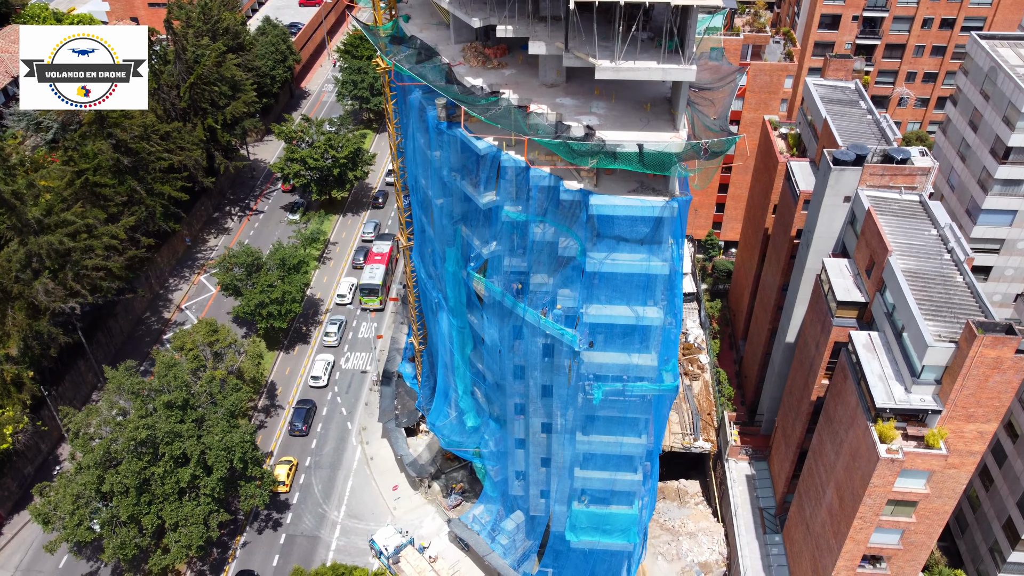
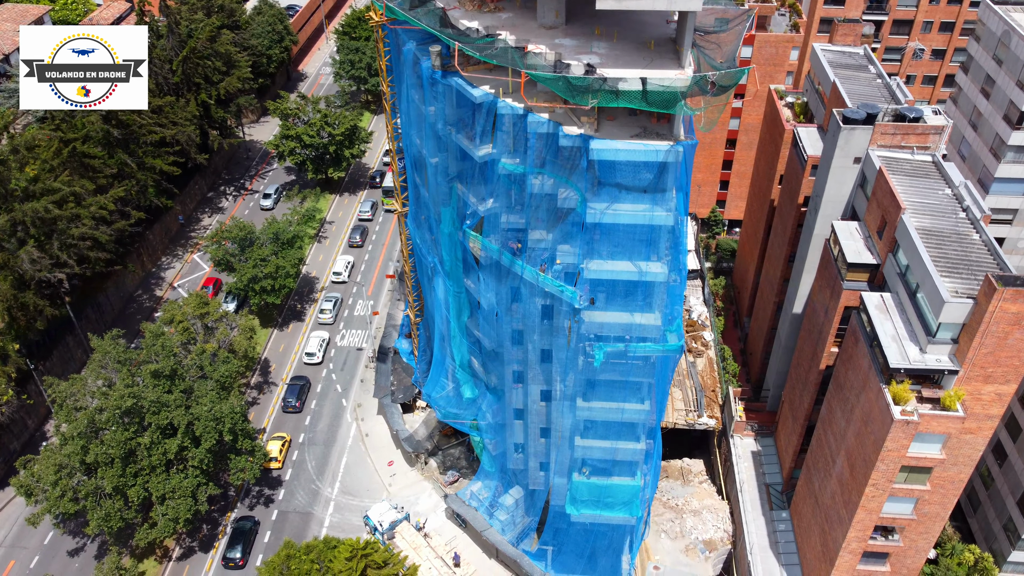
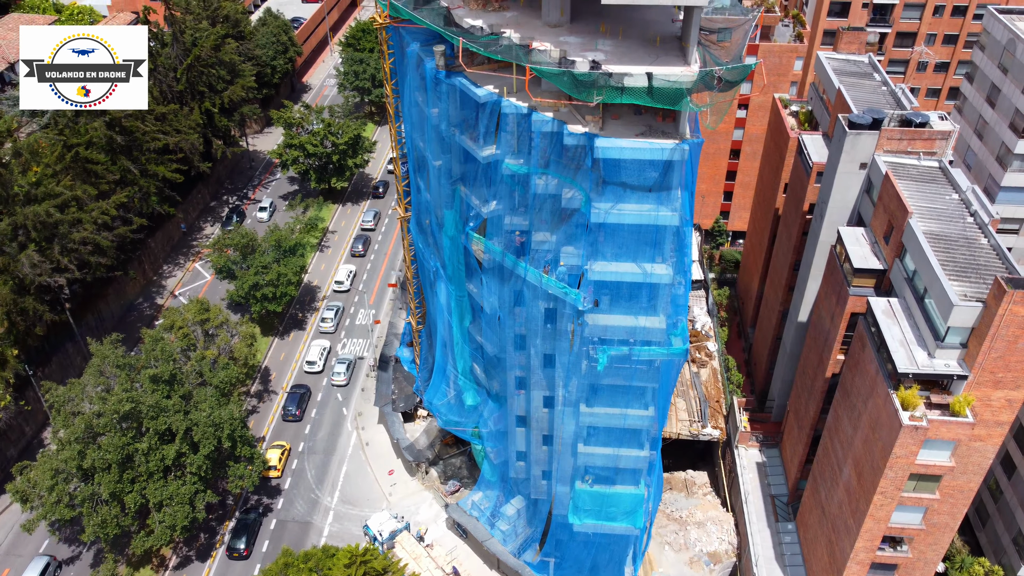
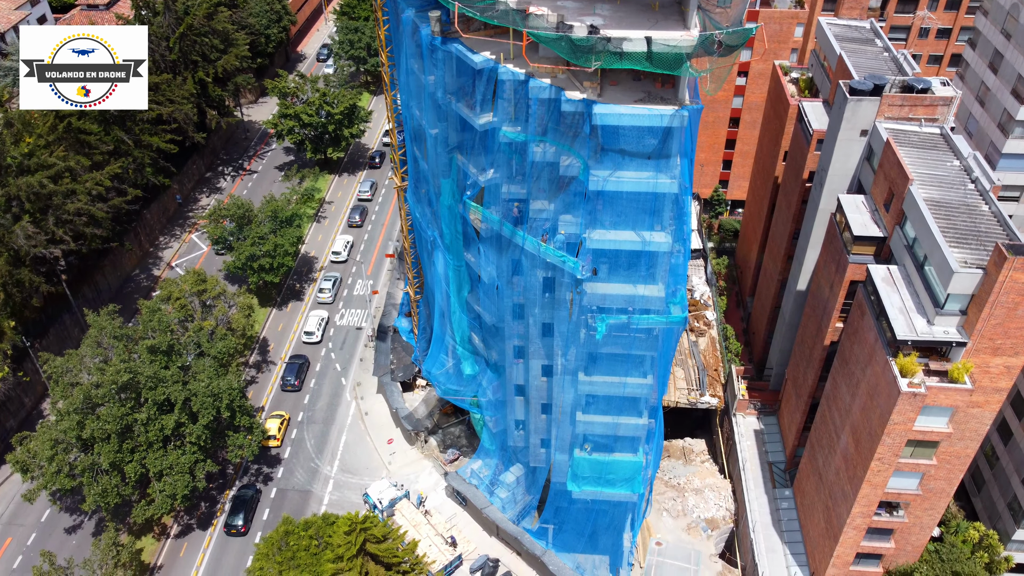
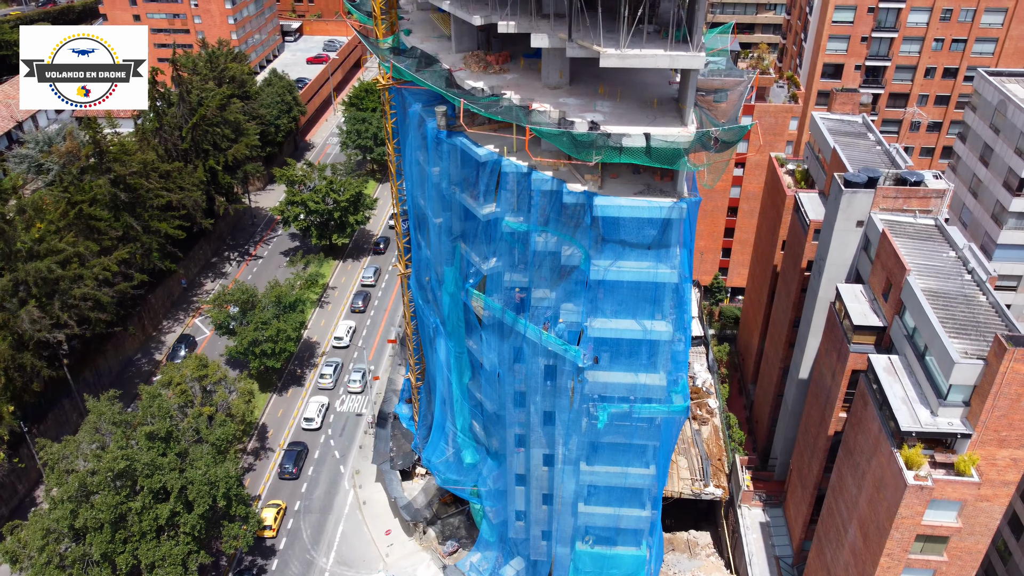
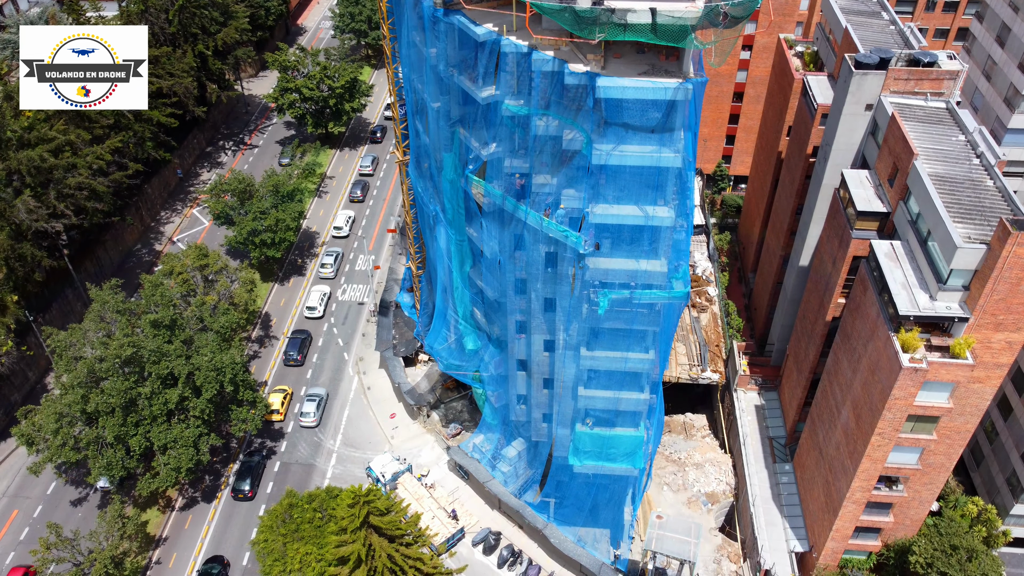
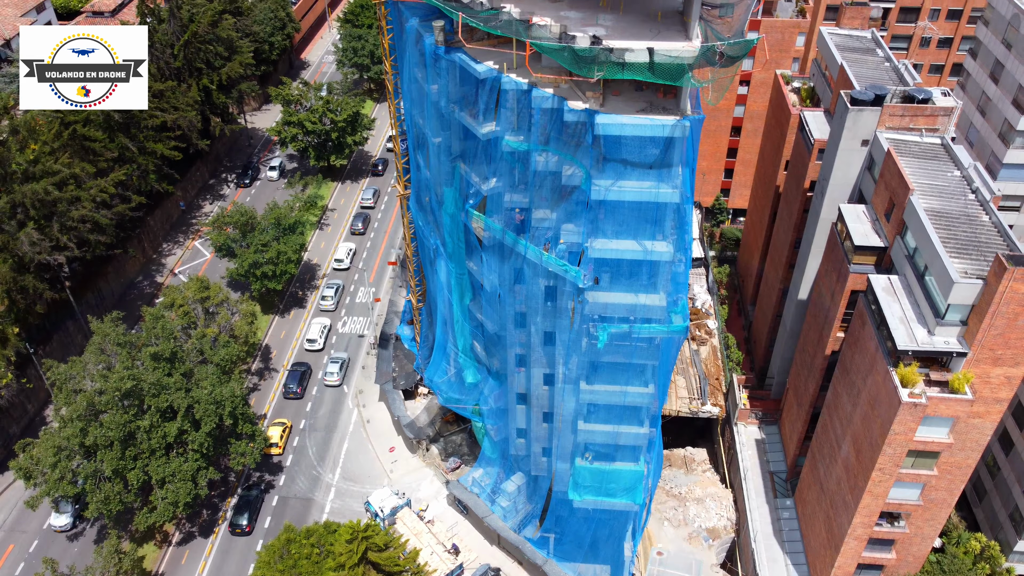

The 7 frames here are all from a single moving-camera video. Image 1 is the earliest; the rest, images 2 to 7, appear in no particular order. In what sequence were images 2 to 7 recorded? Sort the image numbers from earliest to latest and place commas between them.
2, 4, 6, 7, 3, 5
